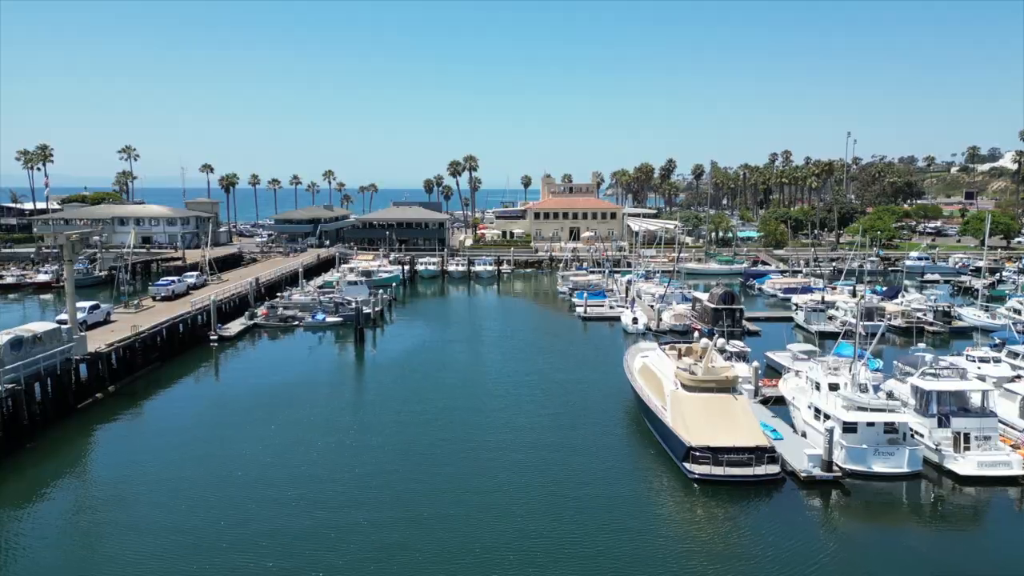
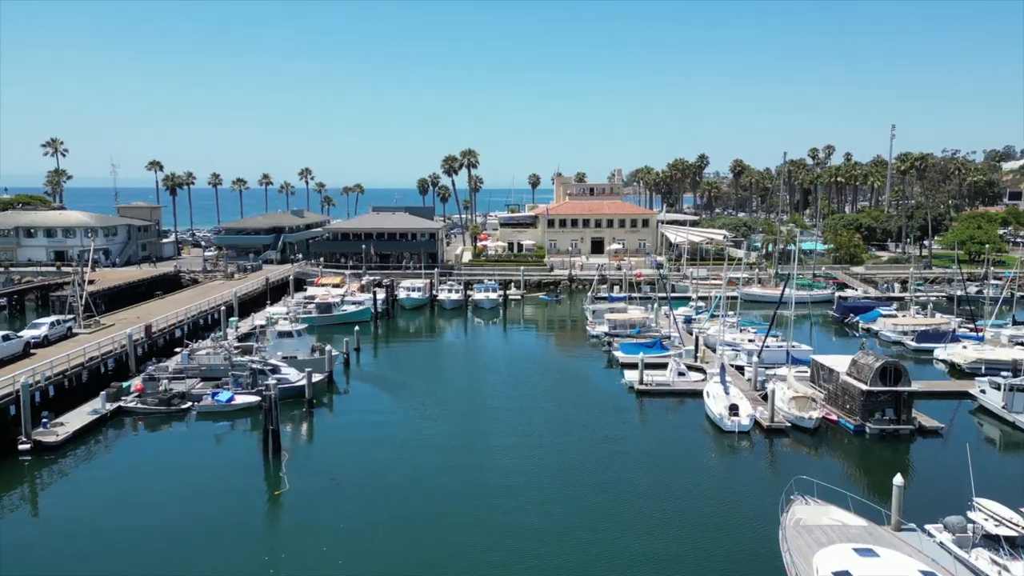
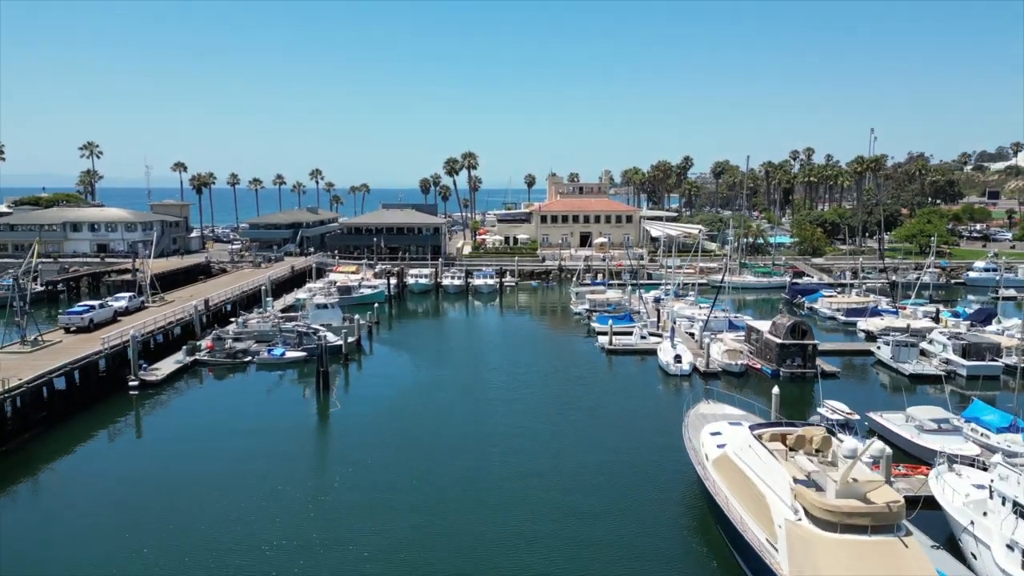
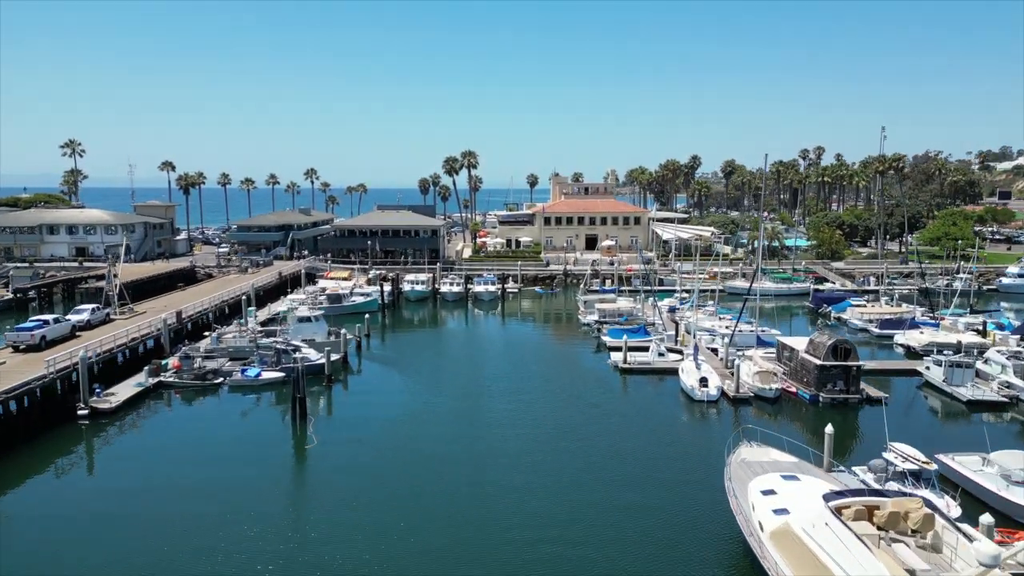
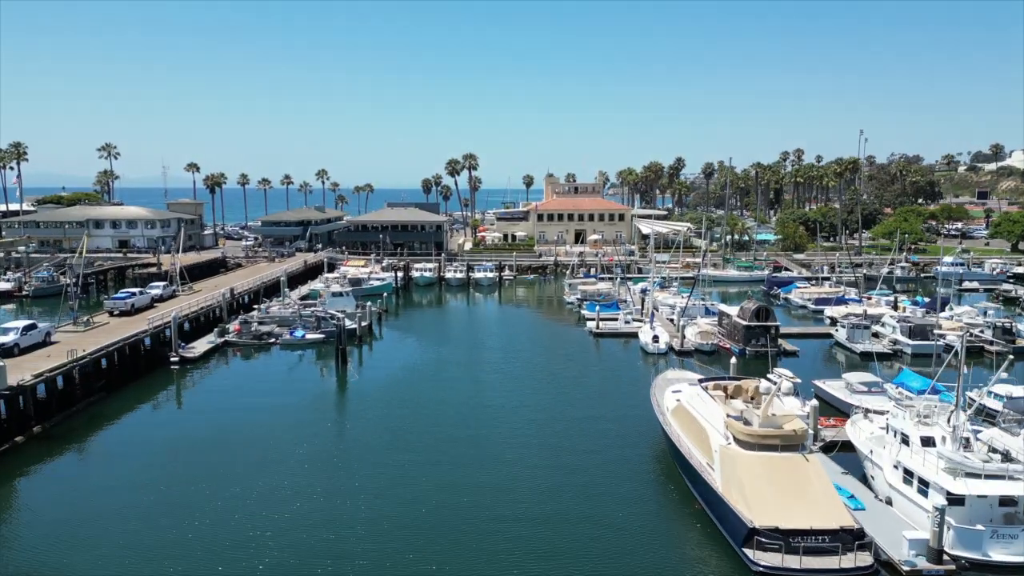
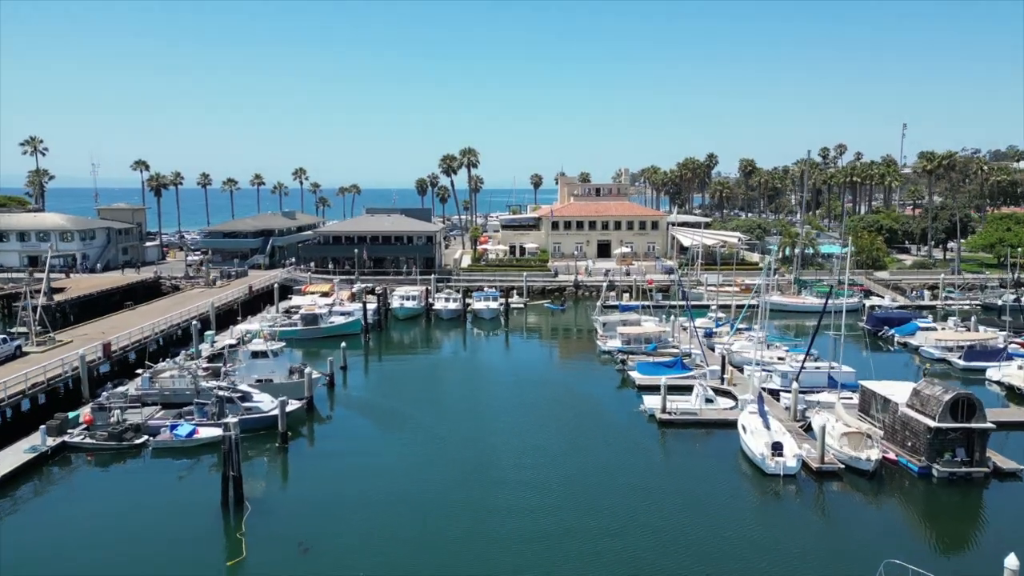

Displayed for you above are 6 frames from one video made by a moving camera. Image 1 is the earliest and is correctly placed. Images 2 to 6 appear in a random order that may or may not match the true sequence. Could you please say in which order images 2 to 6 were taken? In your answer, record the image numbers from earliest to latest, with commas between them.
5, 3, 4, 2, 6
